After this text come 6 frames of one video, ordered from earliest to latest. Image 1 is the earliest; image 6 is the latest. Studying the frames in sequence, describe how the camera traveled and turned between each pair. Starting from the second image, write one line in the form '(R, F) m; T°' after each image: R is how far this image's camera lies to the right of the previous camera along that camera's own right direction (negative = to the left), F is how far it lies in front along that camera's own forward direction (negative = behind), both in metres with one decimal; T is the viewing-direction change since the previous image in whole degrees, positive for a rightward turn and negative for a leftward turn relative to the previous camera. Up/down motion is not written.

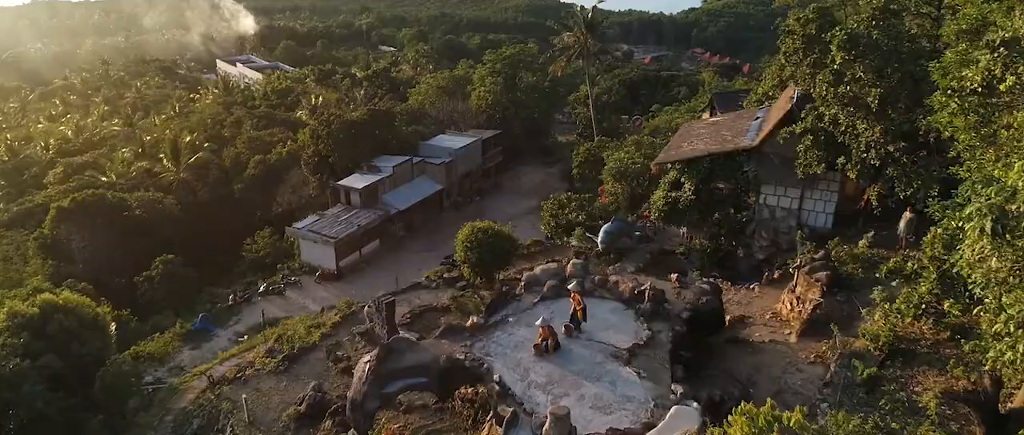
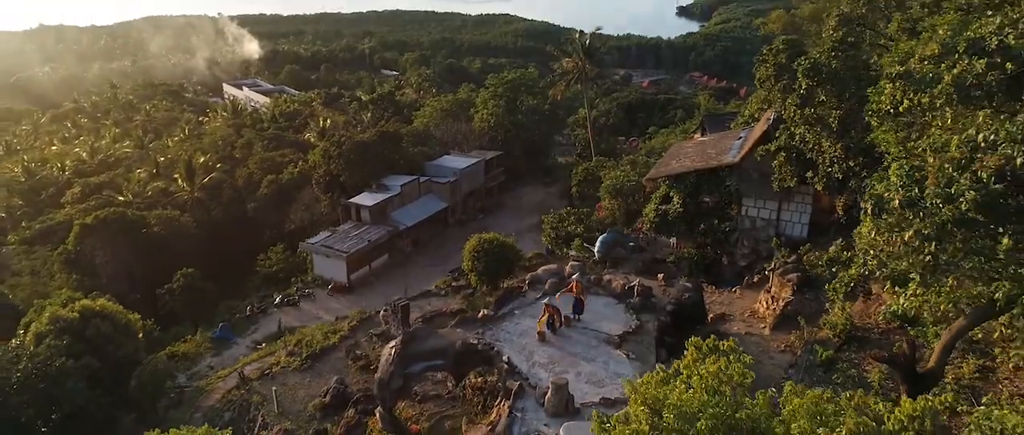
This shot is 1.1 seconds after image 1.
(-0.1, -1.0) m; 0°
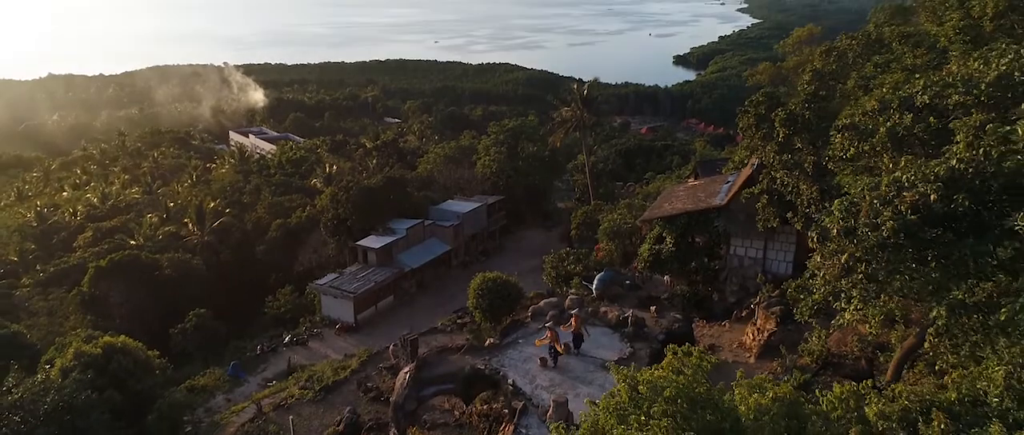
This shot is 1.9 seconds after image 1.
(0.0, -0.8) m; 0°
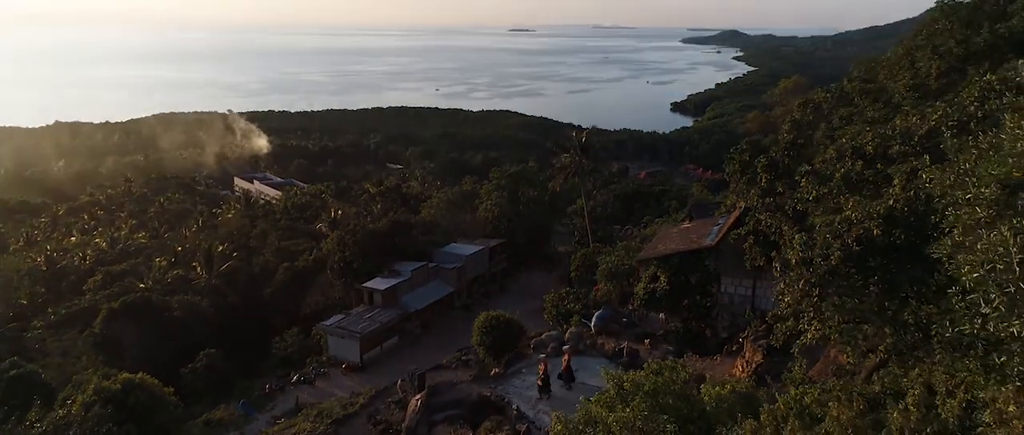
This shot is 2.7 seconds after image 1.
(0.0, -0.8) m; 0°
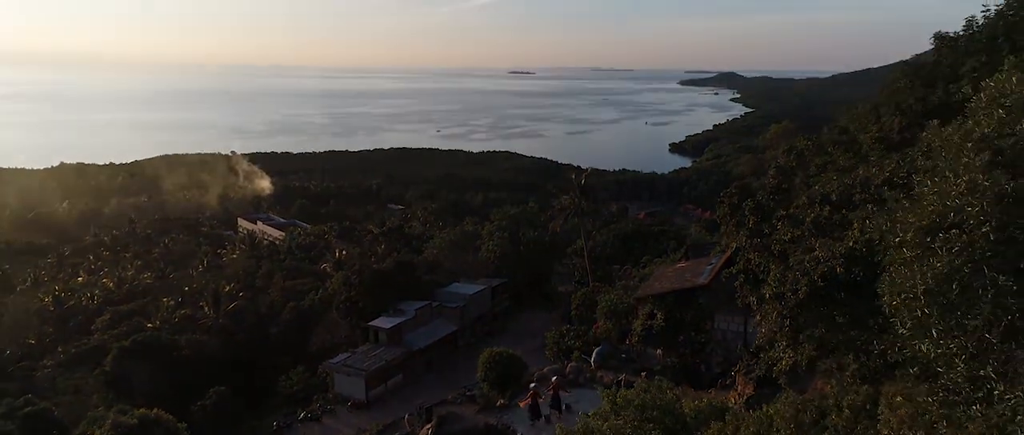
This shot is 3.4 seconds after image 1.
(-0.1, -0.7) m; 0°
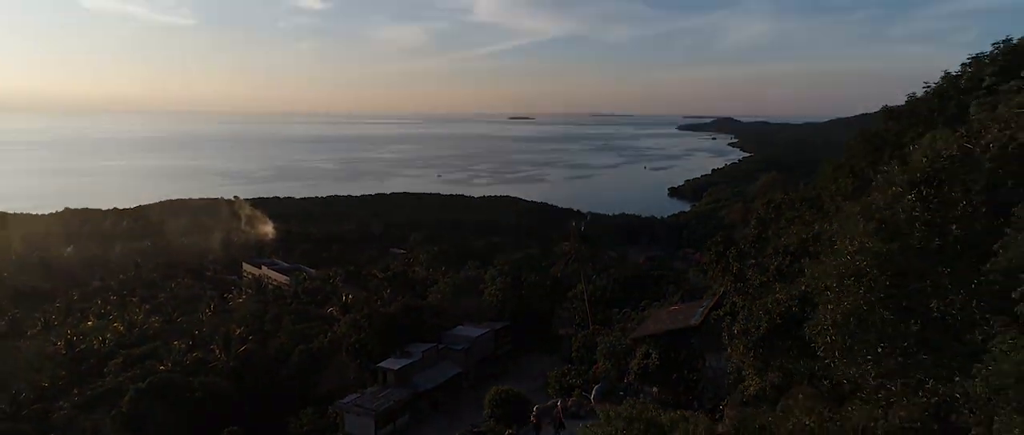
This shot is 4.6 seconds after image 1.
(-0.1, -1.2) m; 0°
